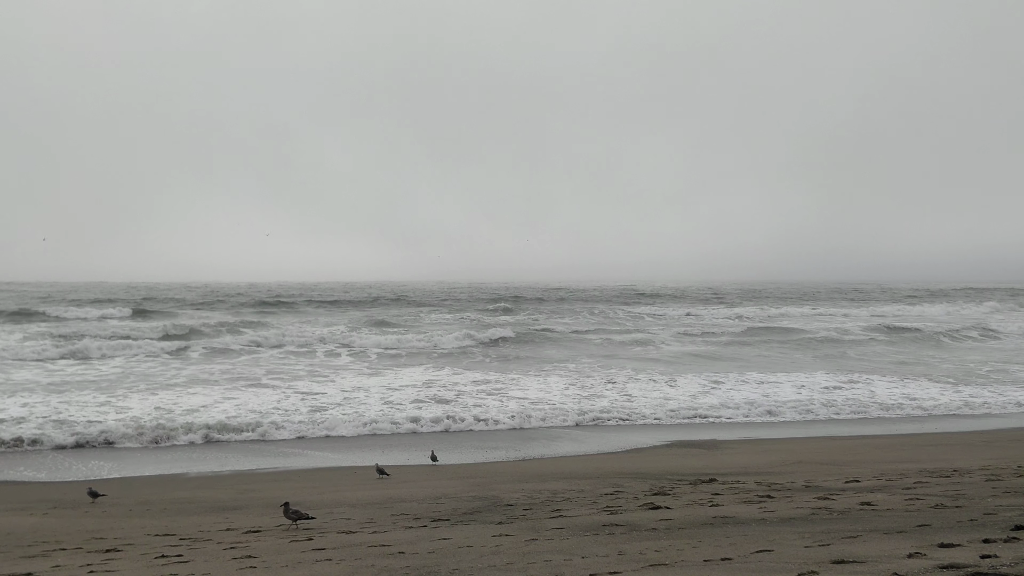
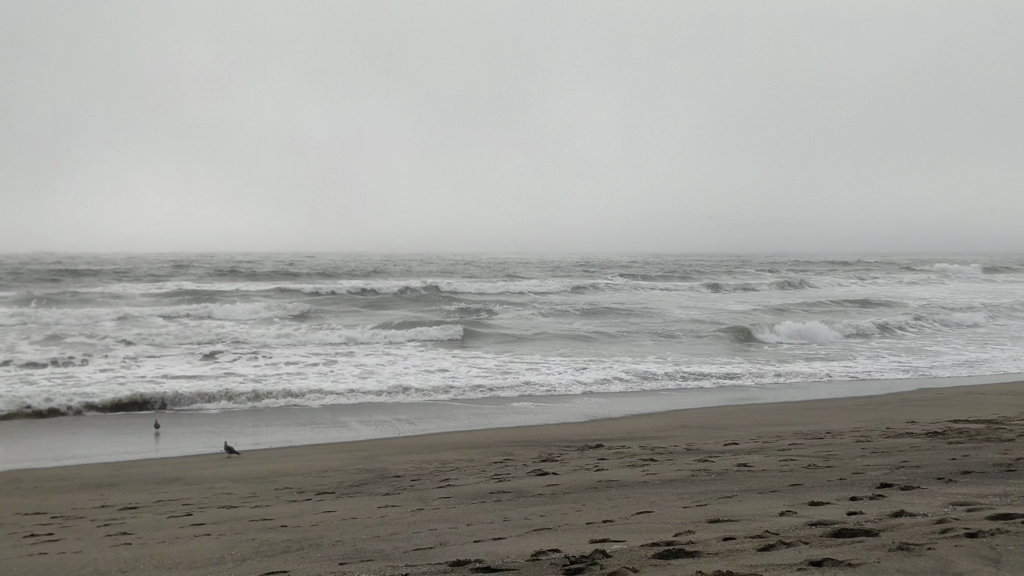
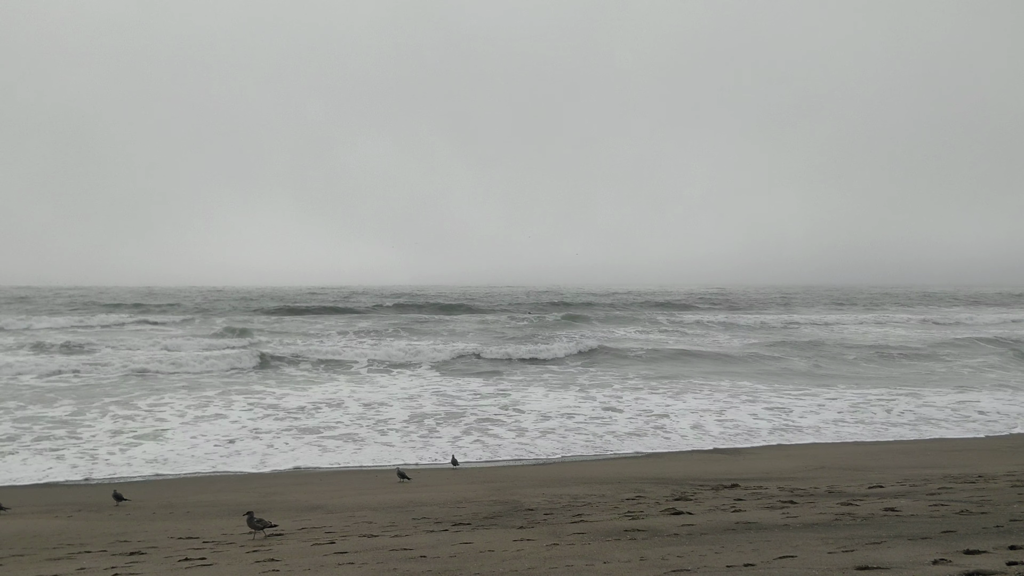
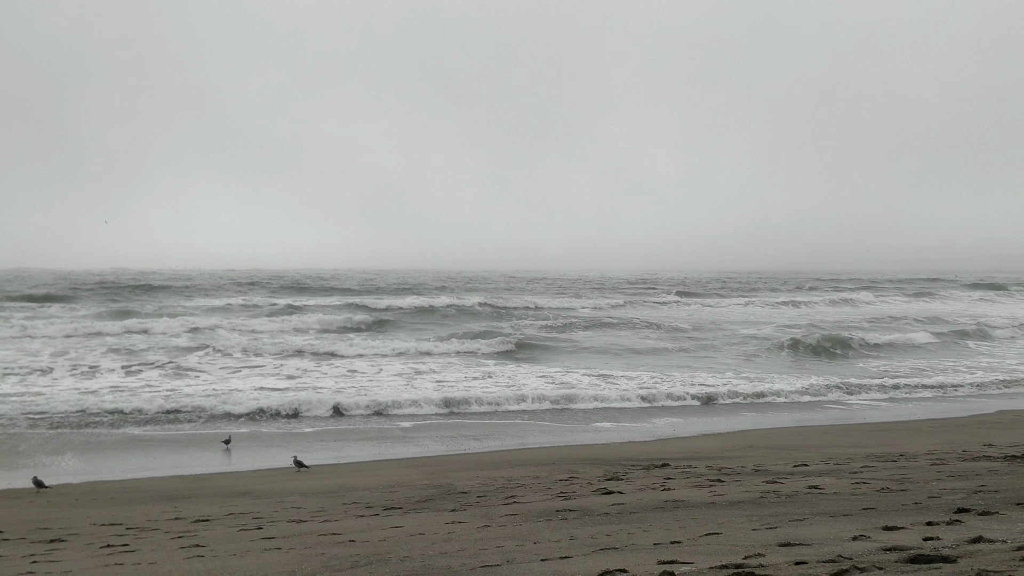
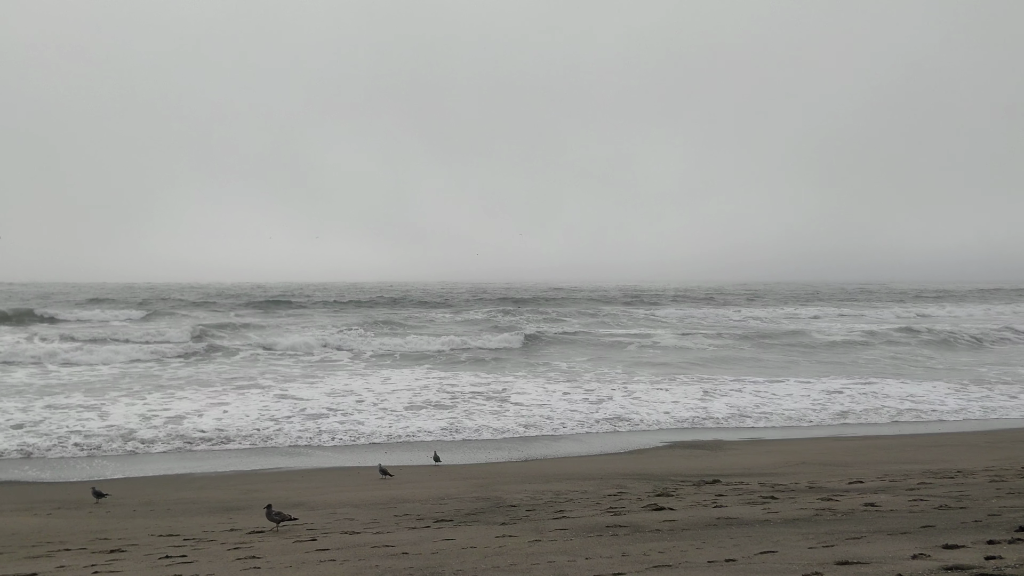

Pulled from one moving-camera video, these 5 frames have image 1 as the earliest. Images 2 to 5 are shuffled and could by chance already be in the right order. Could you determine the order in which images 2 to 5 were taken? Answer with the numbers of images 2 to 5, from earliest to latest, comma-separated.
5, 3, 4, 2
